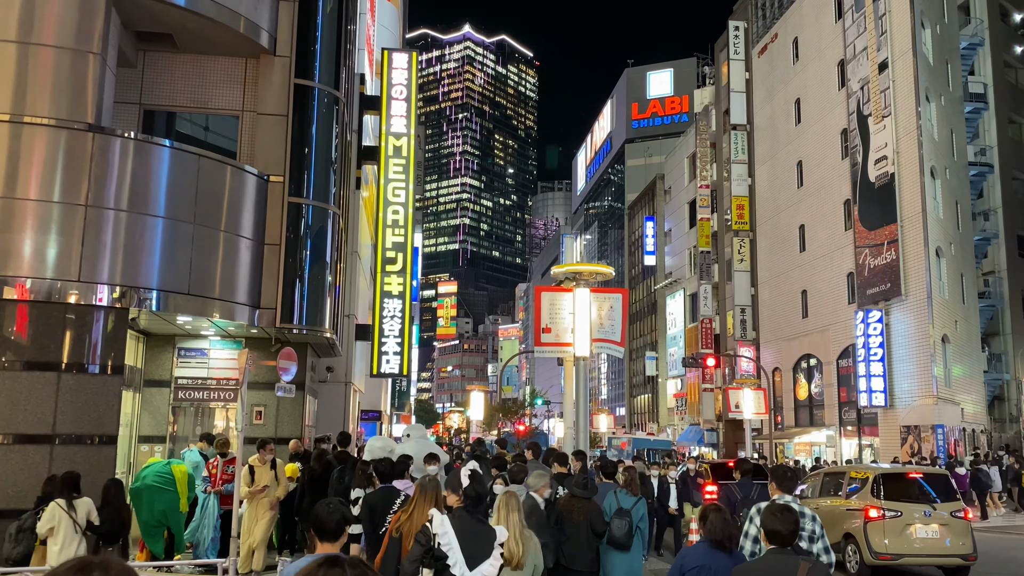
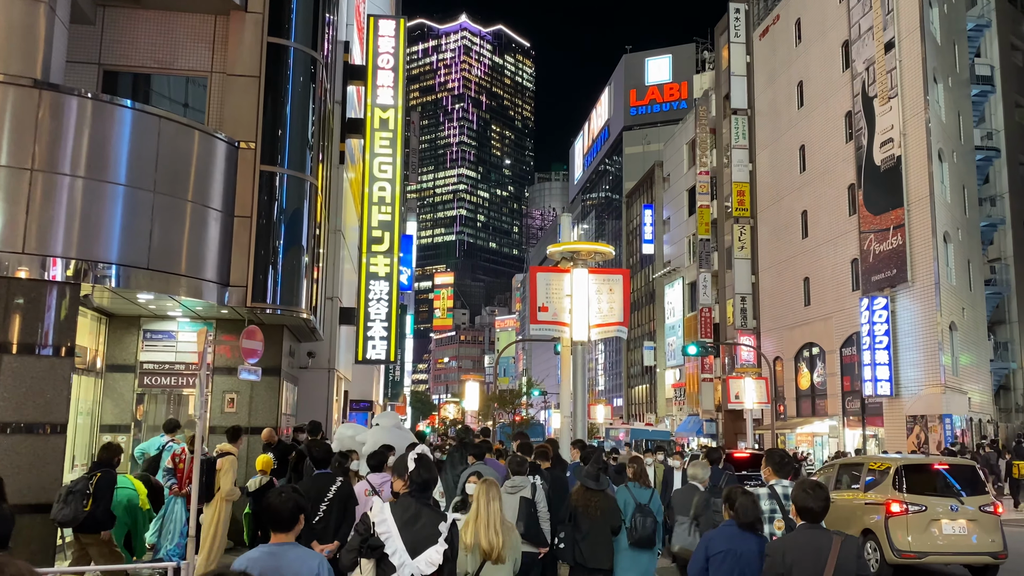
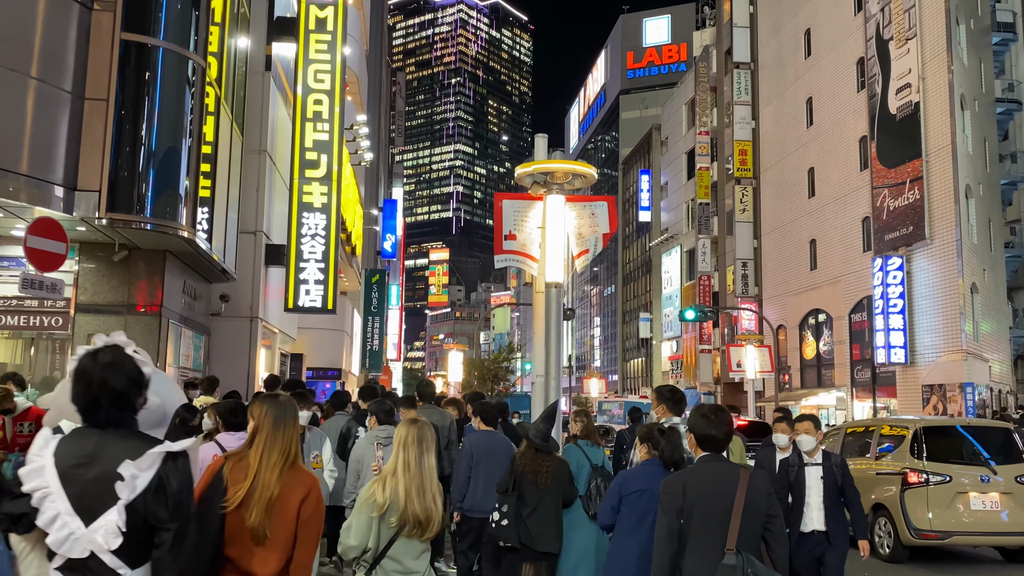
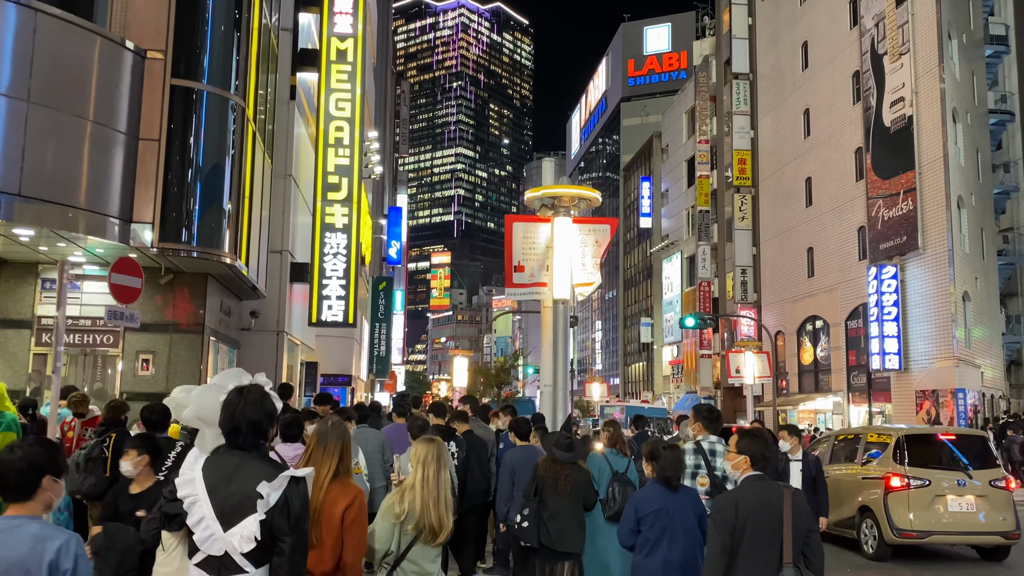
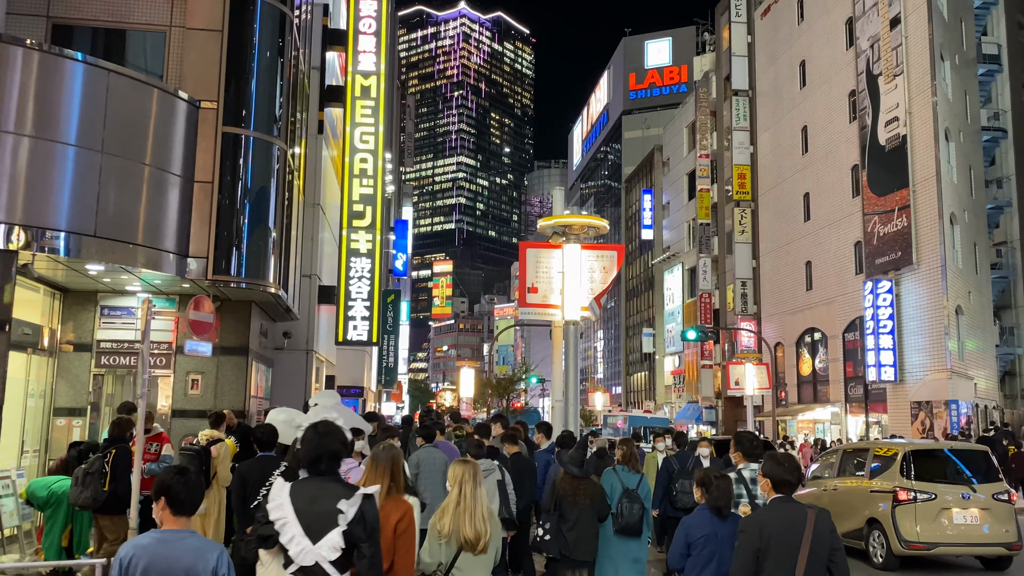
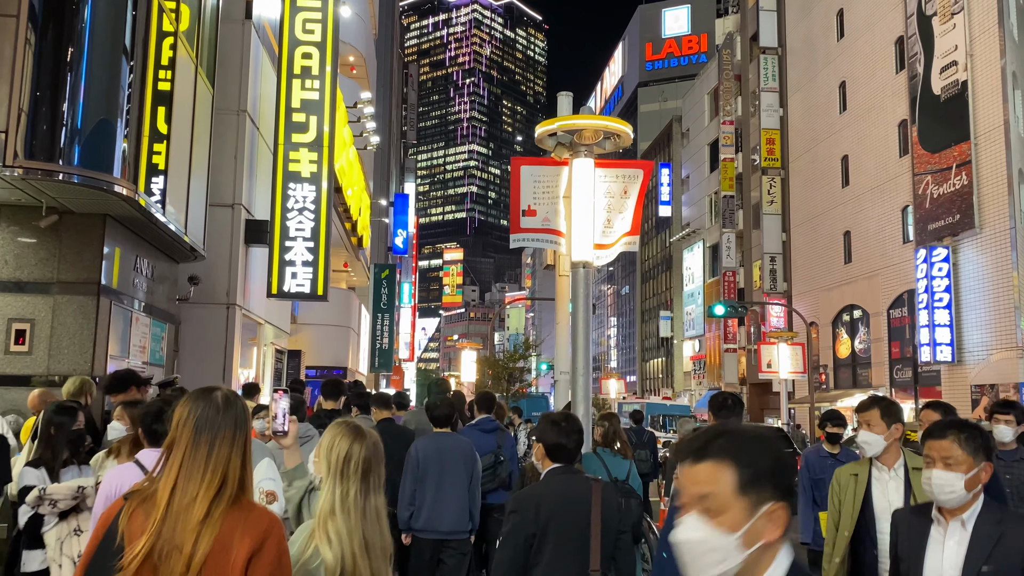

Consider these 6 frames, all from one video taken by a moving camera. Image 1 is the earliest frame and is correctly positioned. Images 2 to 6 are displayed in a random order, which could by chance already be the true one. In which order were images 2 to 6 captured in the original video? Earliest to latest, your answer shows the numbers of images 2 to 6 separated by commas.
2, 5, 4, 3, 6
